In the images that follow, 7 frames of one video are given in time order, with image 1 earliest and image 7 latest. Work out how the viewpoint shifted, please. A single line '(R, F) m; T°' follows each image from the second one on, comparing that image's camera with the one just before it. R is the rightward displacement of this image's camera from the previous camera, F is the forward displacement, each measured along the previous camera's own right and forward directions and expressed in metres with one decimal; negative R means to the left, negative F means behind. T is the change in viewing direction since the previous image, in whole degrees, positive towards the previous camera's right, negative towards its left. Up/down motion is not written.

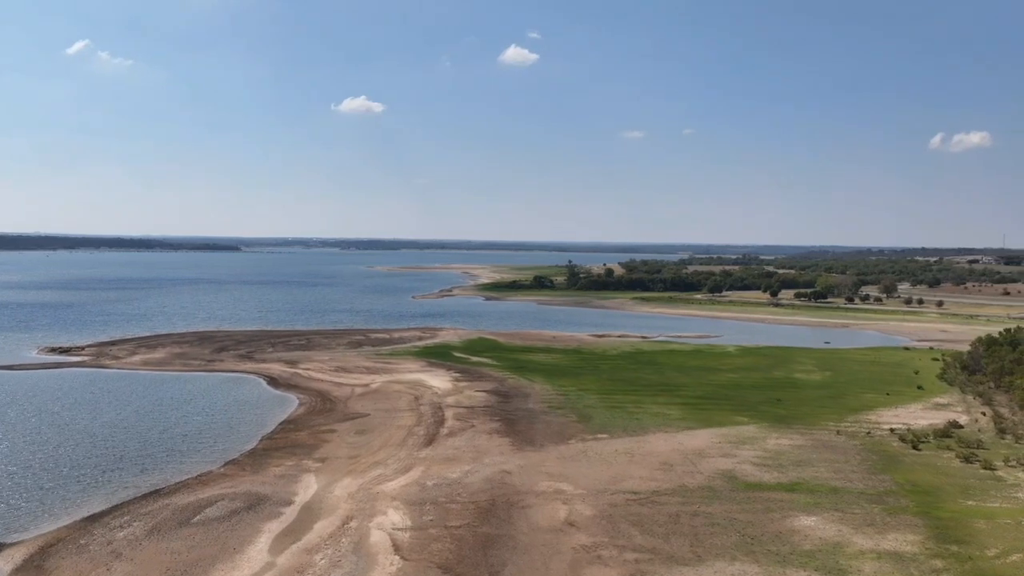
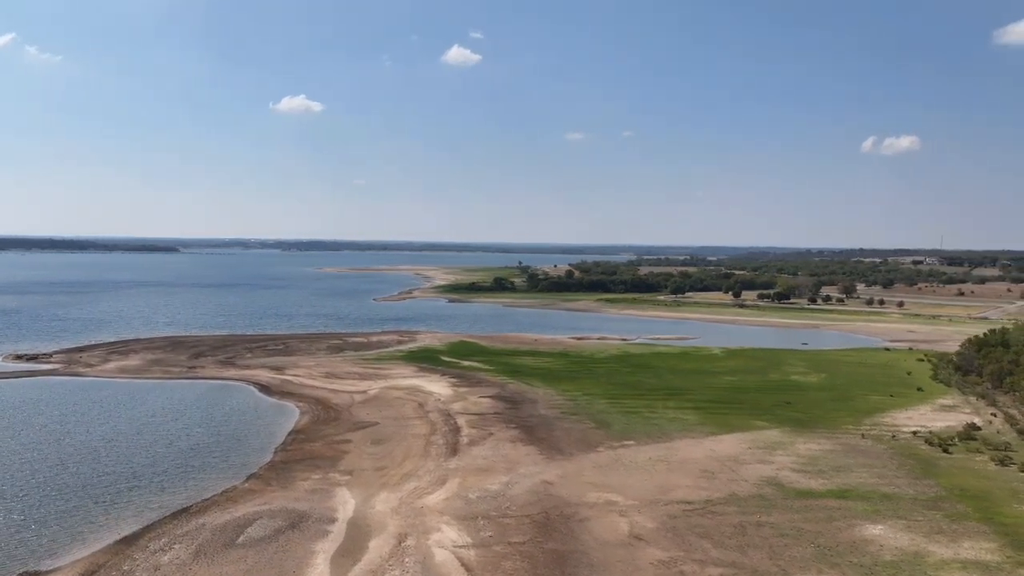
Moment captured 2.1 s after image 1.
(-2.4, +0.7) m; +3°
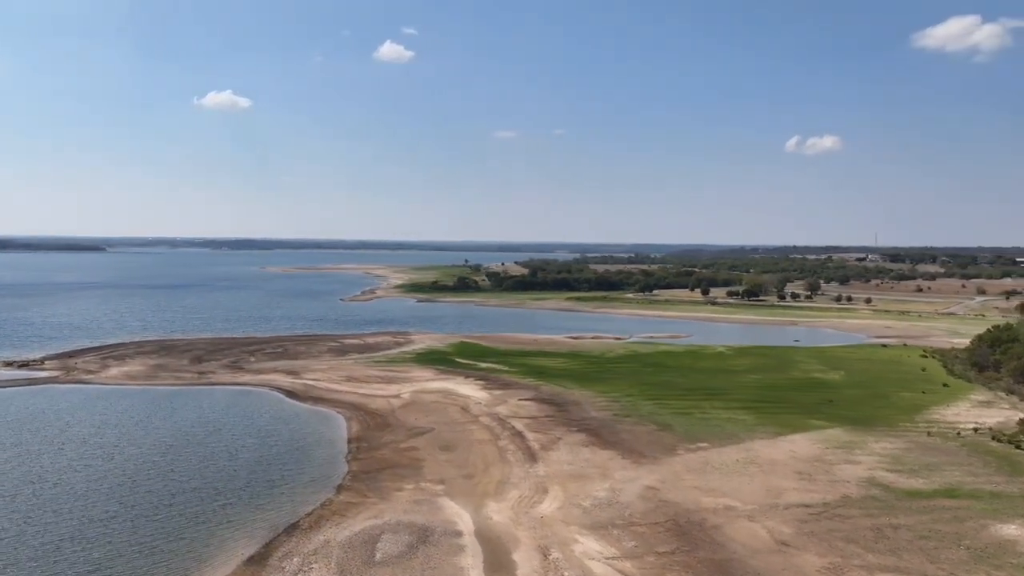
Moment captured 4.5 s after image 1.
(-4.1, +0.6) m; +3°
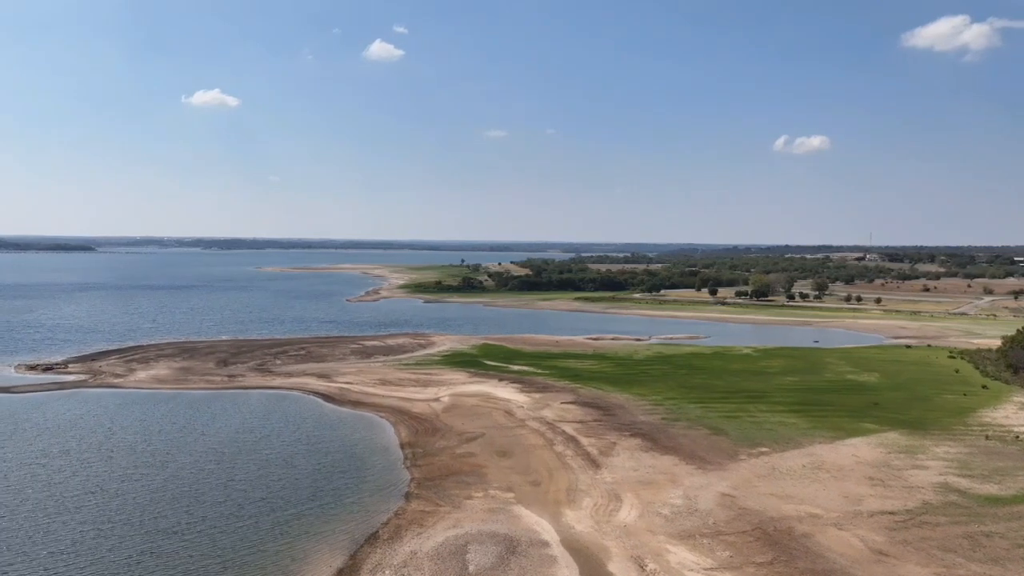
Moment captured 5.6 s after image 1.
(-2.0, +0.2) m; 0°
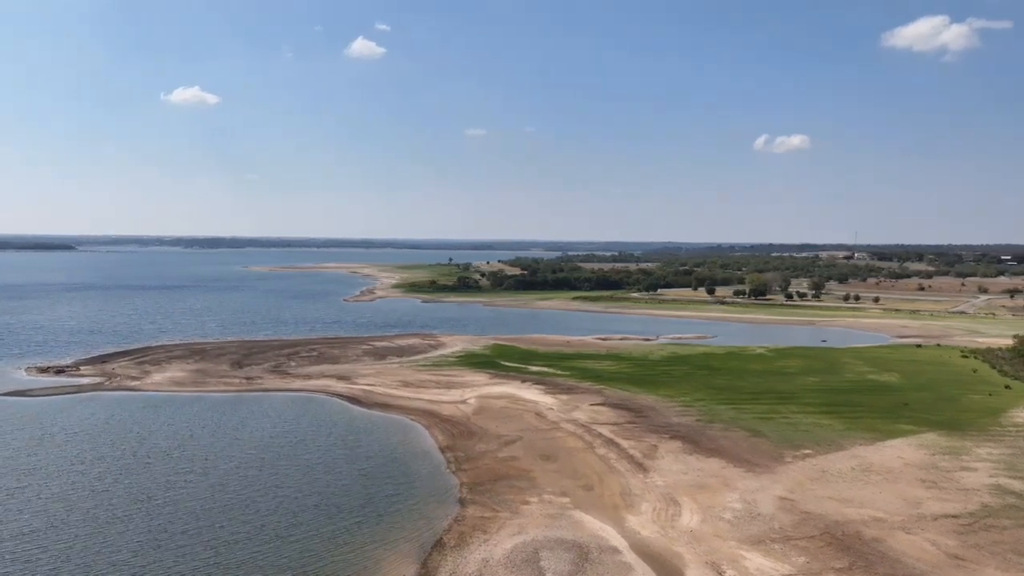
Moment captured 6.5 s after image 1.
(-1.8, +0.1) m; +1°
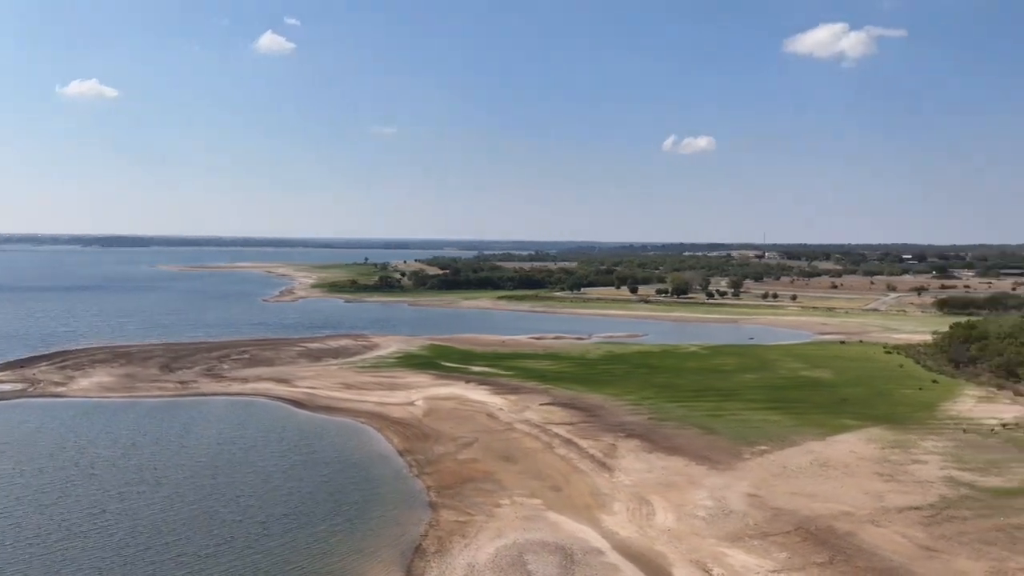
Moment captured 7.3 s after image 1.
(-1.2, +0.6) m; +6°
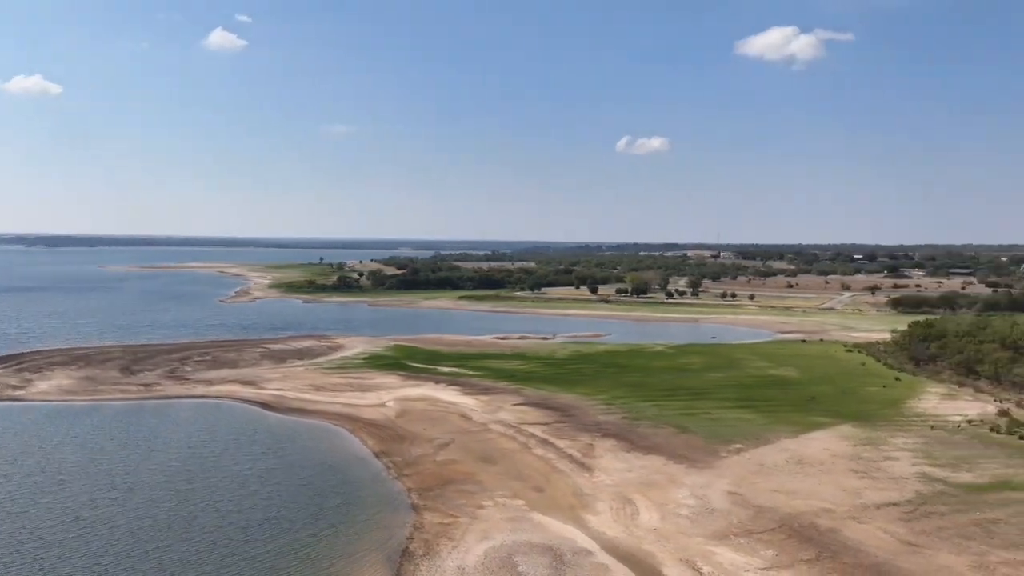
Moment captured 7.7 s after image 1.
(-0.6, +0.2) m; +3°
